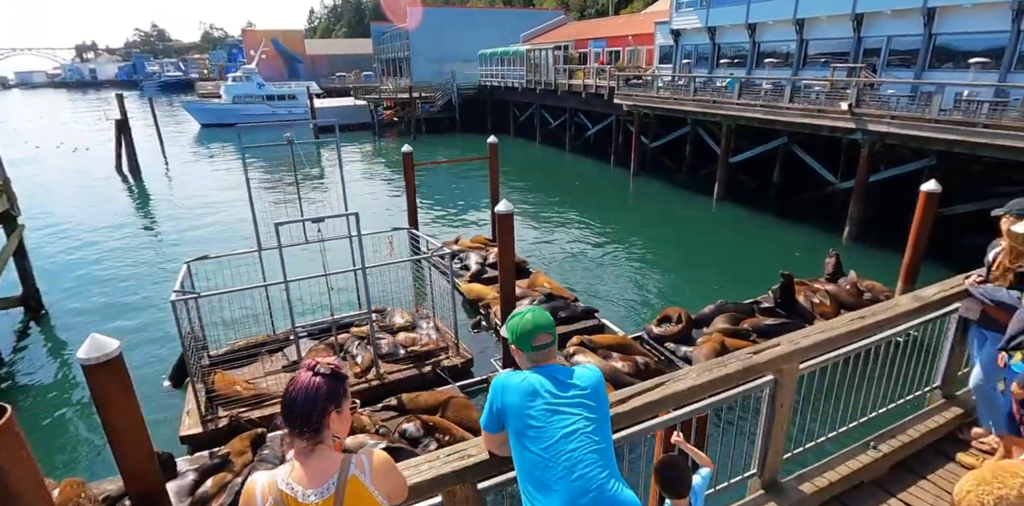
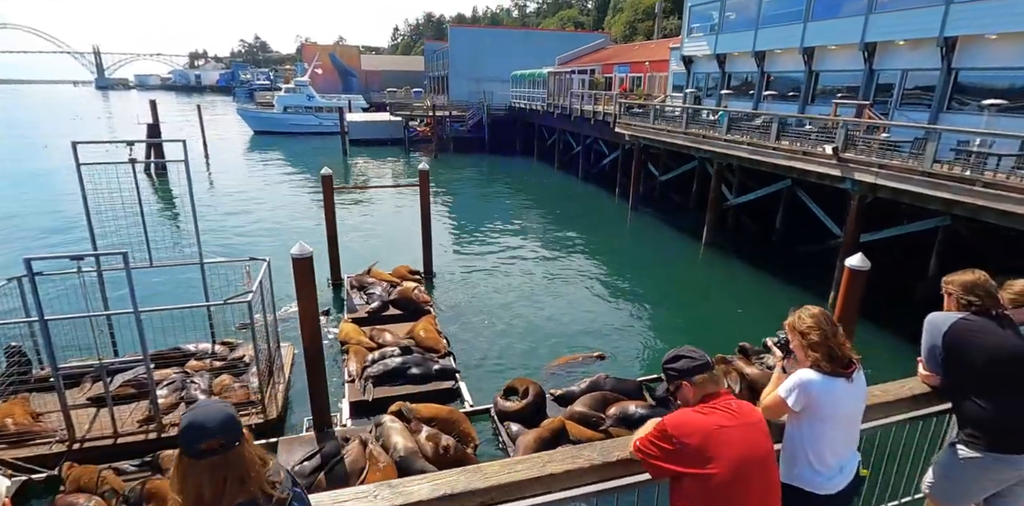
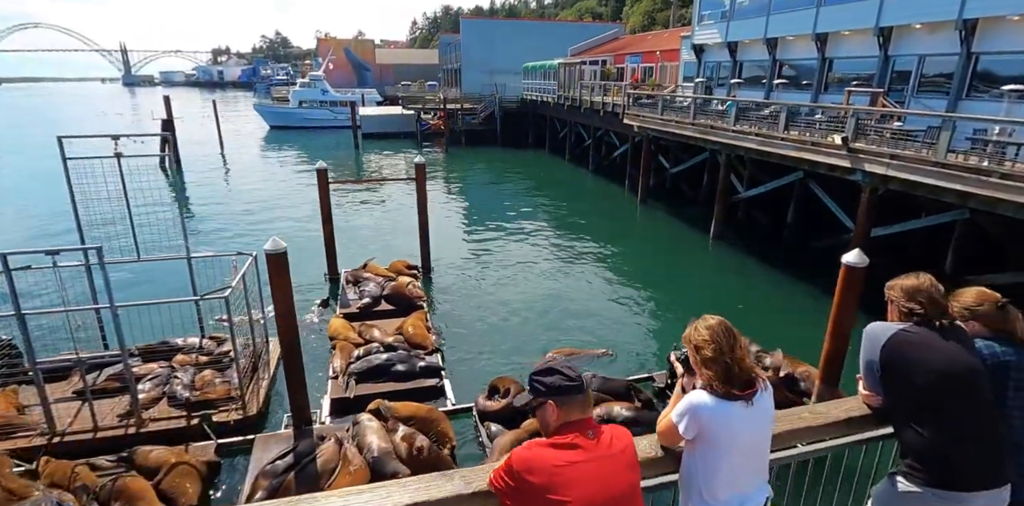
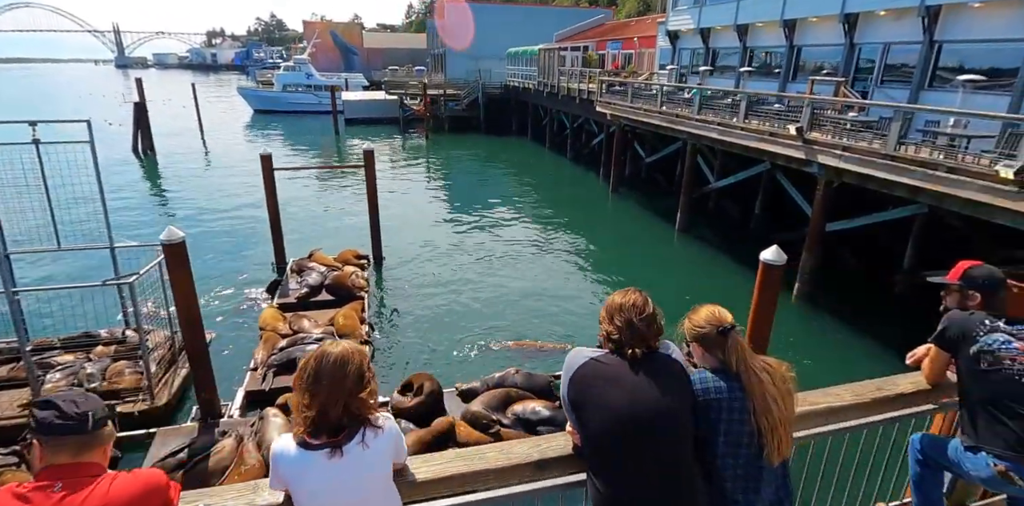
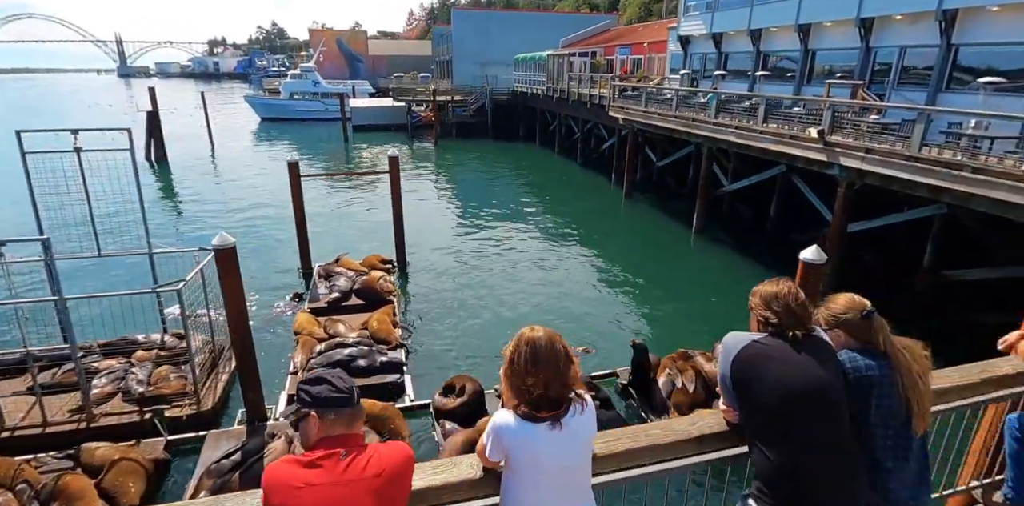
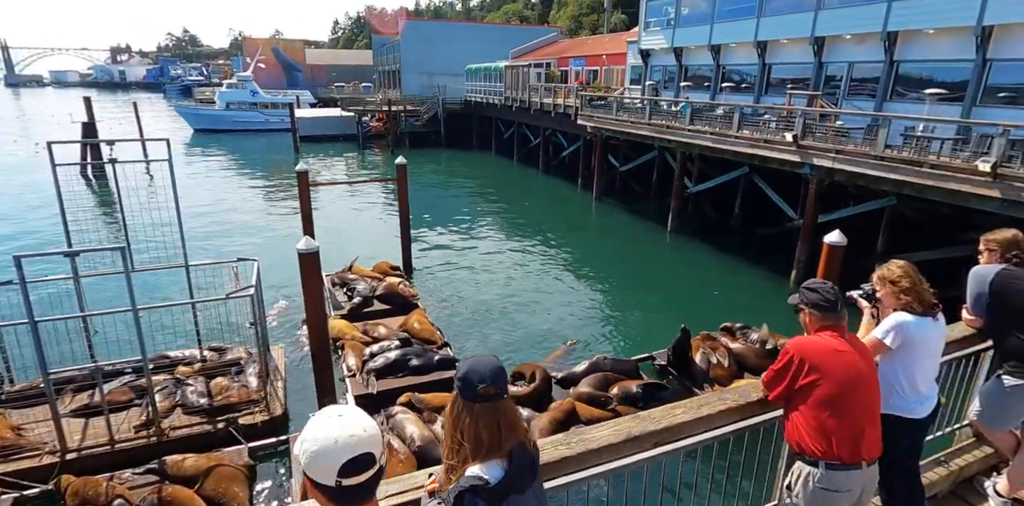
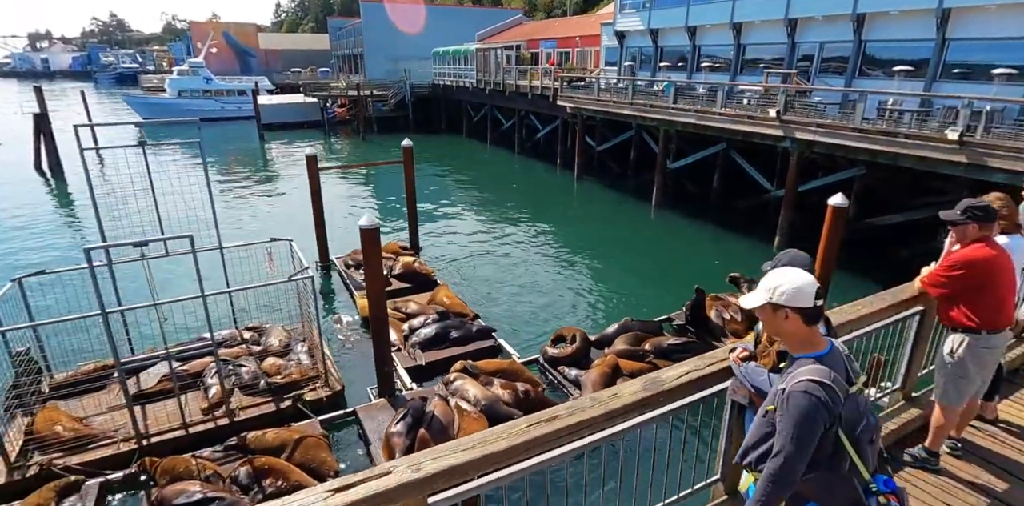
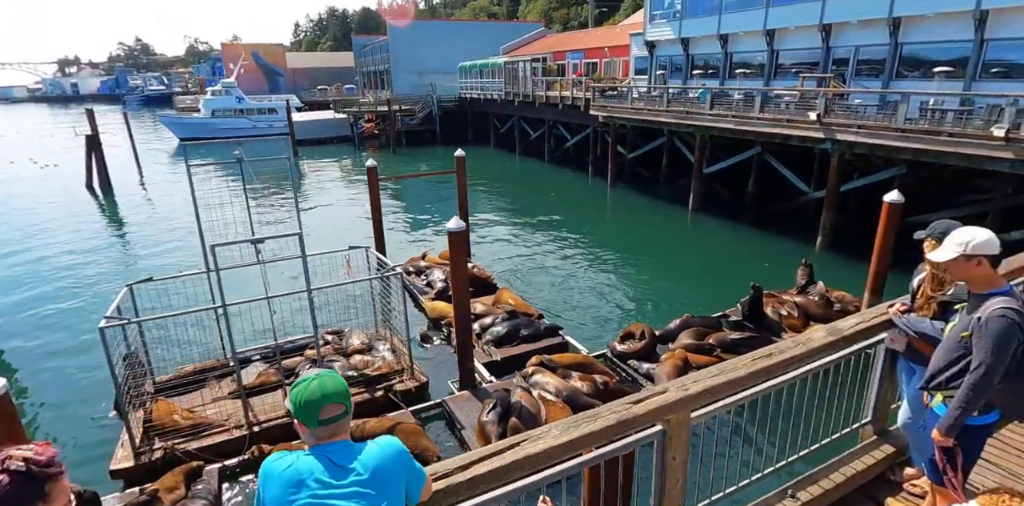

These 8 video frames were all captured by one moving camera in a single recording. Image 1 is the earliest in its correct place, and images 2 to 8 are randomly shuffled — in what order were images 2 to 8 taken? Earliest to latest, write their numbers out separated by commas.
8, 7, 6, 2, 3, 5, 4
